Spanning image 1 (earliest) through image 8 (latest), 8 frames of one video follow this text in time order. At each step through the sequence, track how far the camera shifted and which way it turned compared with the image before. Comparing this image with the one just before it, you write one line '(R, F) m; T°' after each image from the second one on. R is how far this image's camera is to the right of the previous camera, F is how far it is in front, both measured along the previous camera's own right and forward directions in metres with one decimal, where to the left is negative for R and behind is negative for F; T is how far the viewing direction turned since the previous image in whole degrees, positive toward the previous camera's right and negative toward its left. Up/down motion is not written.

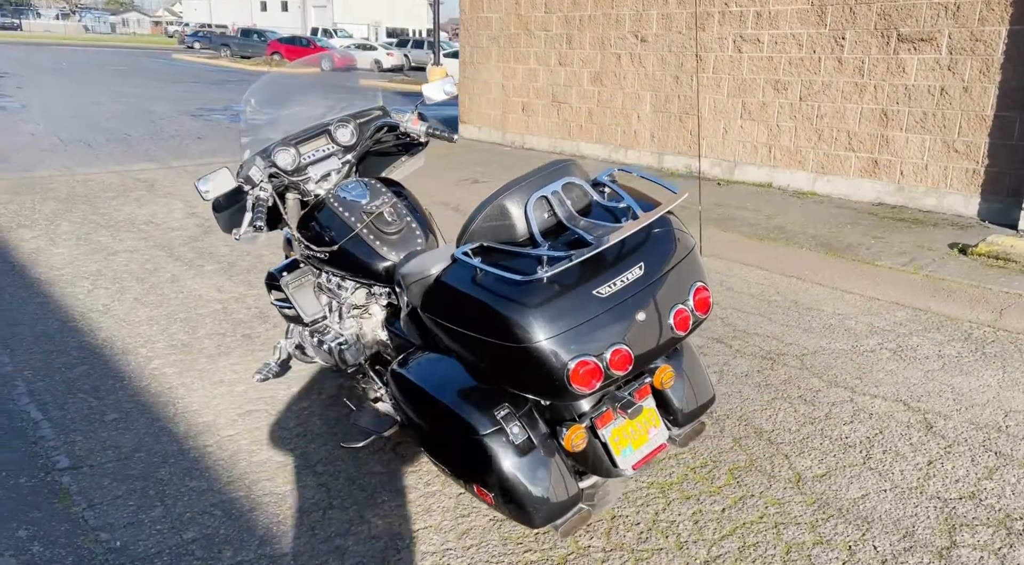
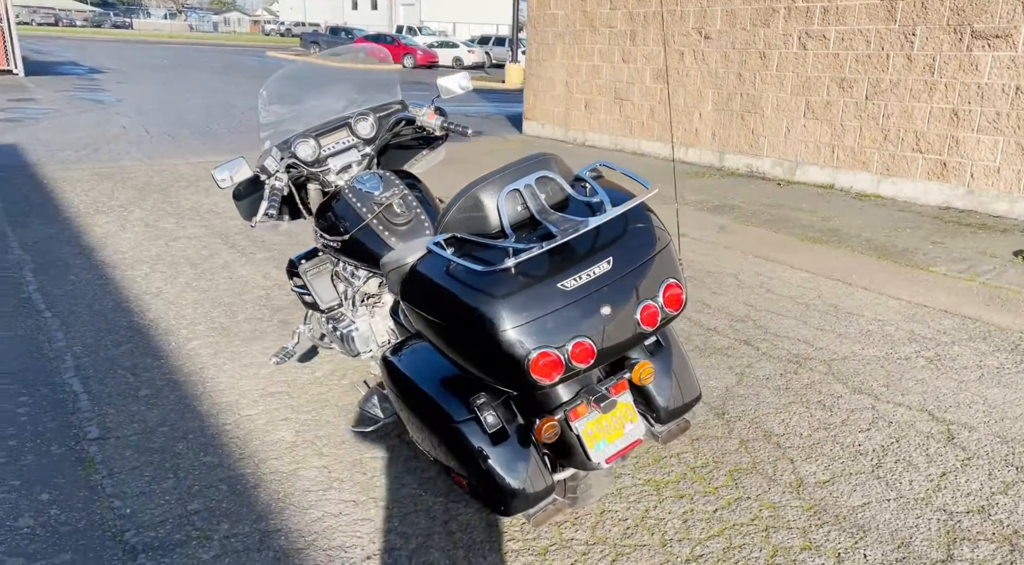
(+0.3, 0.0) m; -5°
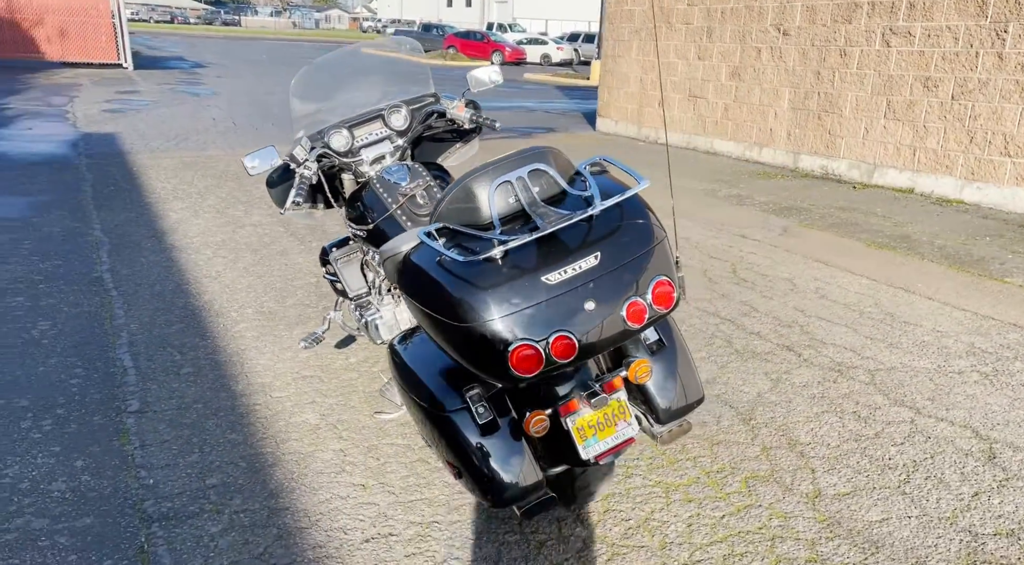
(+0.3, 0.0) m; -6°
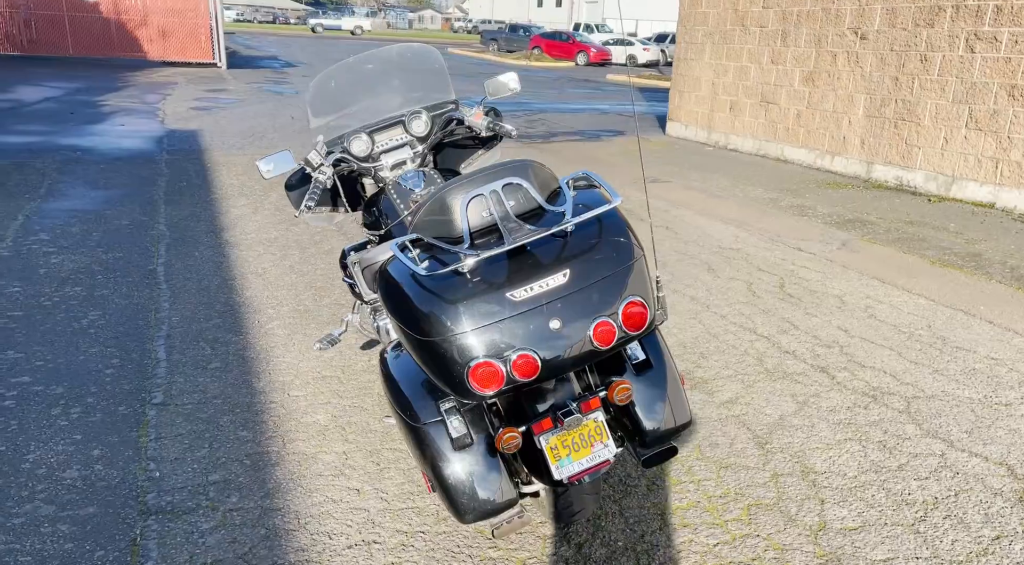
(+0.3, +0.1) m; -5°
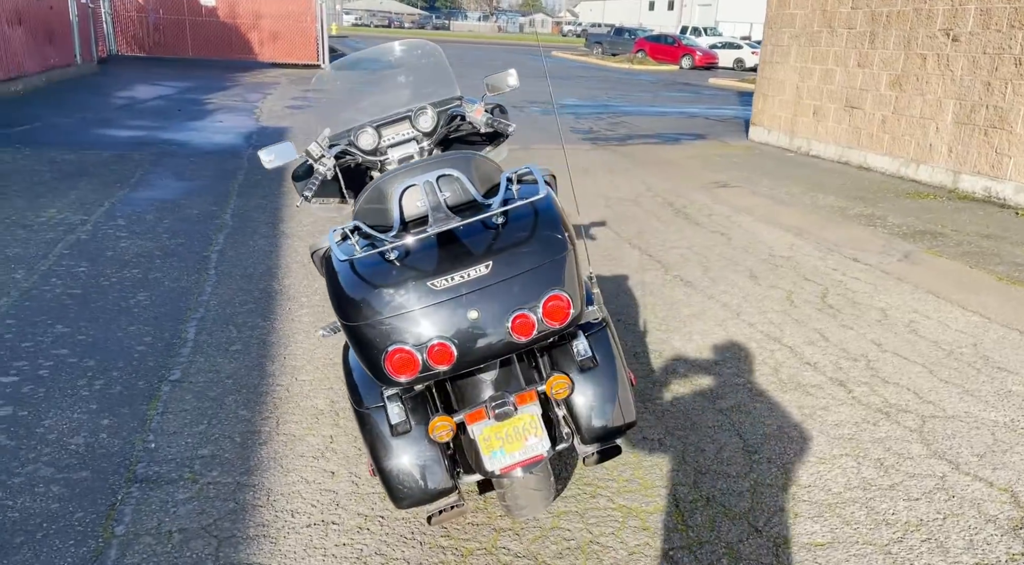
(+0.5, 0.0) m; -6°
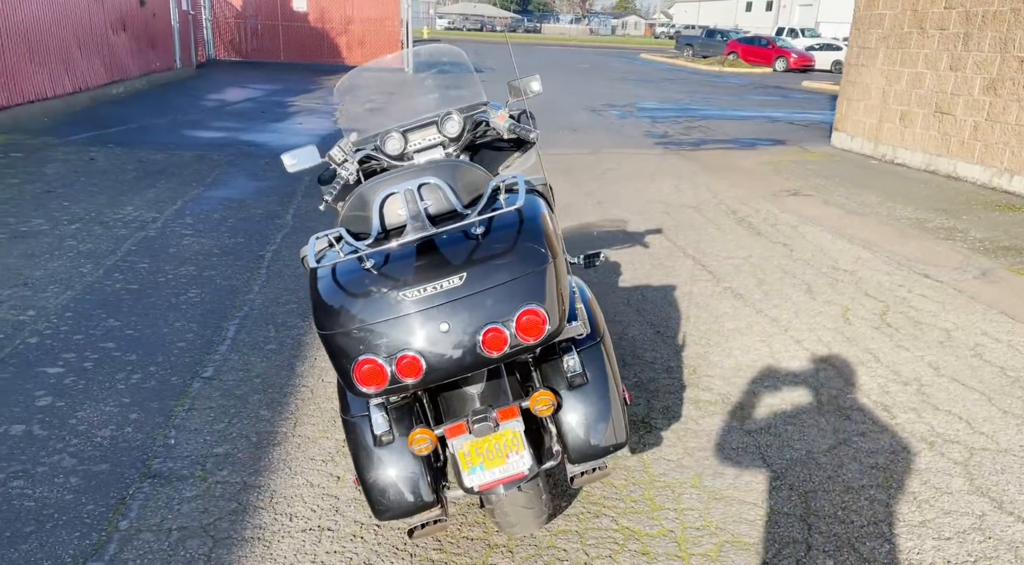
(+0.3, +0.1) m; -6°
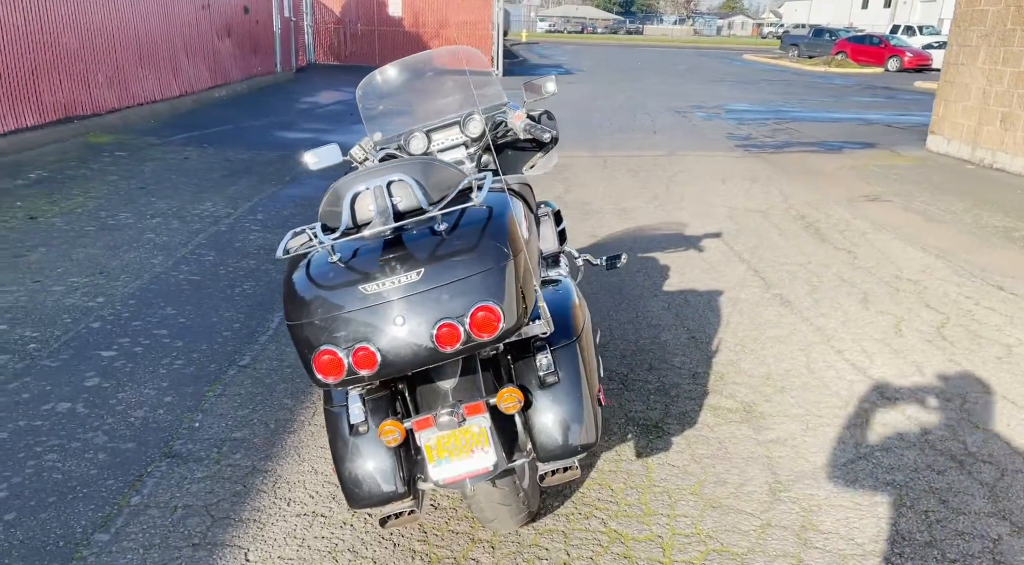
(+0.4, 0.0) m; -6°
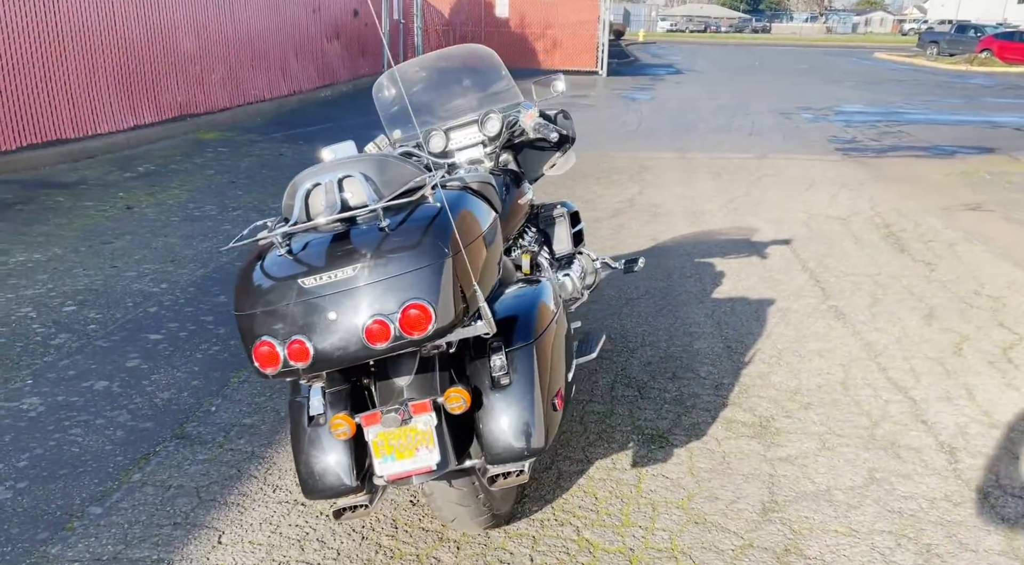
(+0.5, +0.1) m; -7°
